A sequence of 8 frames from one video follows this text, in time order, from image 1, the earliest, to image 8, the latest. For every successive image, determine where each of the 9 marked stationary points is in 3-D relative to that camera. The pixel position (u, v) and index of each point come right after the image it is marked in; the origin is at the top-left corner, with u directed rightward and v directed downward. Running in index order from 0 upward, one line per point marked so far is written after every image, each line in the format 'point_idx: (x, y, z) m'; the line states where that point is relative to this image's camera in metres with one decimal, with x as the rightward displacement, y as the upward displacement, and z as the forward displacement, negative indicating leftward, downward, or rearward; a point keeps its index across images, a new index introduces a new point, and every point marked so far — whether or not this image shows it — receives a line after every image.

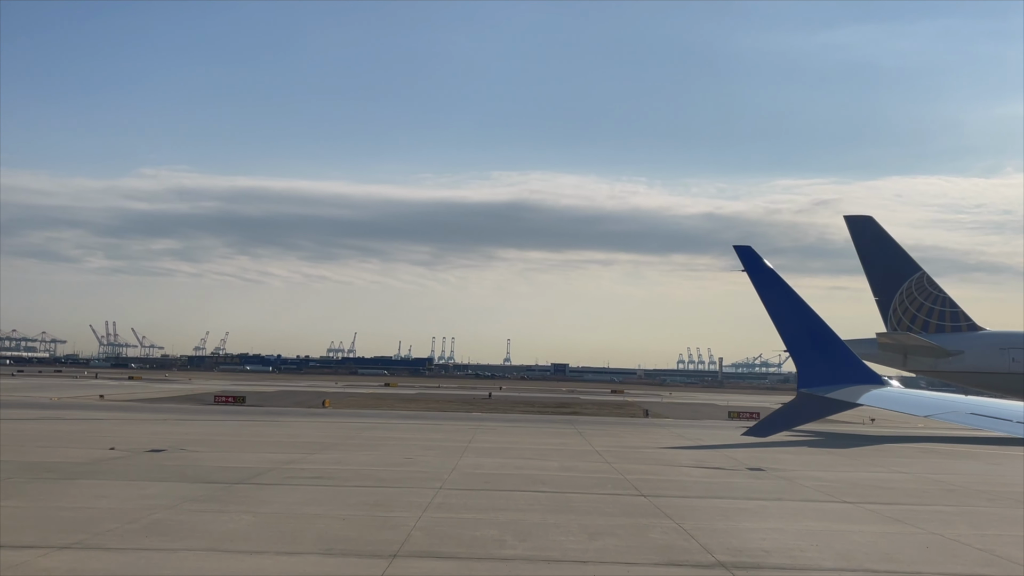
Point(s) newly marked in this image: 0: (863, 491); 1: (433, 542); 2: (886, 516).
0: (+7.3, -4.3, +15.6) m
1: (-1.0, -3.2, +9.2) m
2: (+6.2, -3.8, +12.3) m
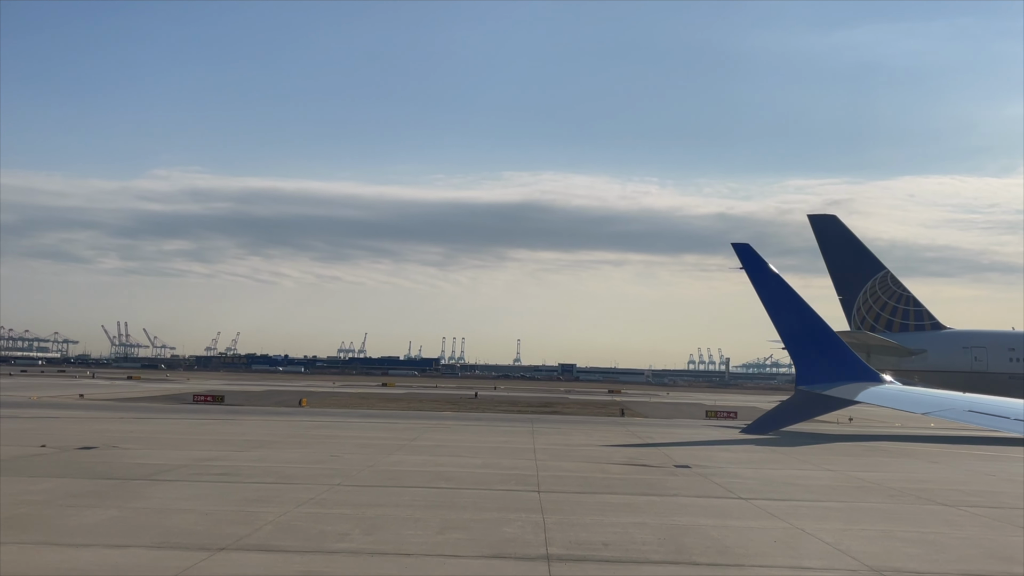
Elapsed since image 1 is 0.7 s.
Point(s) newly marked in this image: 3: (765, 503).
0: (+5.3, -4.2, +15.6) m
1: (-3.0, -3.1, +9.3) m
2: (+4.2, -3.7, +12.3) m
3: (+4.5, -3.8, +13.2) m
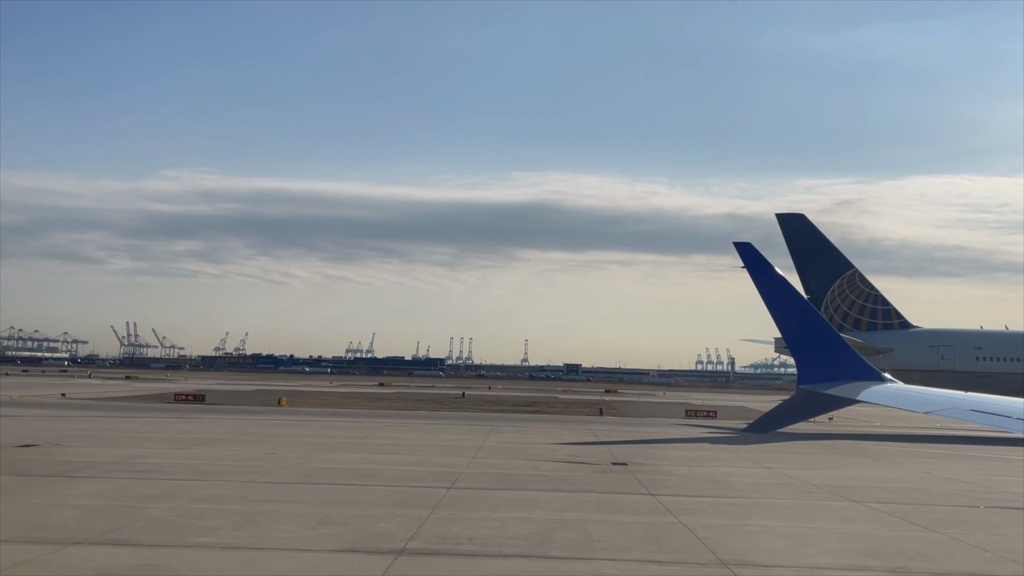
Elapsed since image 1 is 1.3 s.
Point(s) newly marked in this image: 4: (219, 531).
0: (+3.6, -4.1, +15.6) m
1: (-4.7, -3.1, +9.3) m
2: (+2.5, -3.6, +12.3) m
3: (+2.8, -3.8, +13.2) m
4: (-3.7, -3.1, +9.4) m
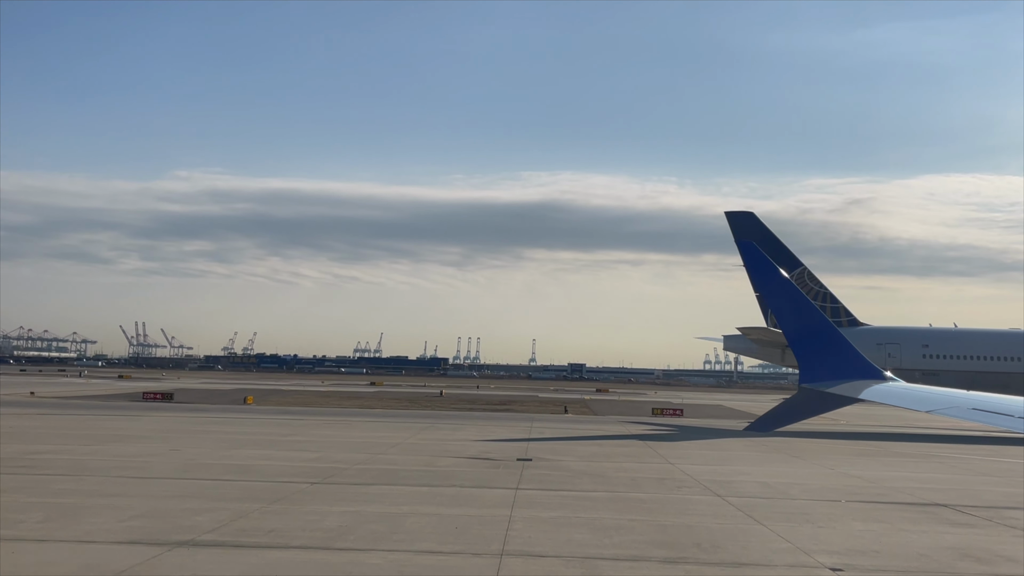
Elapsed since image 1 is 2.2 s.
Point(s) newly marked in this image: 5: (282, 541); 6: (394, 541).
0: (+1.2, -4.0, +15.6) m
1: (-7.2, -3.0, +9.4) m
2: (0.0, -3.6, +12.4) m
3: (+0.3, -3.7, +13.2) m
4: (-6.2, -3.0, +9.4) m
5: (-2.7, -3.0, +8.8) m
6: (-1.4, -3.1, +8.9) m
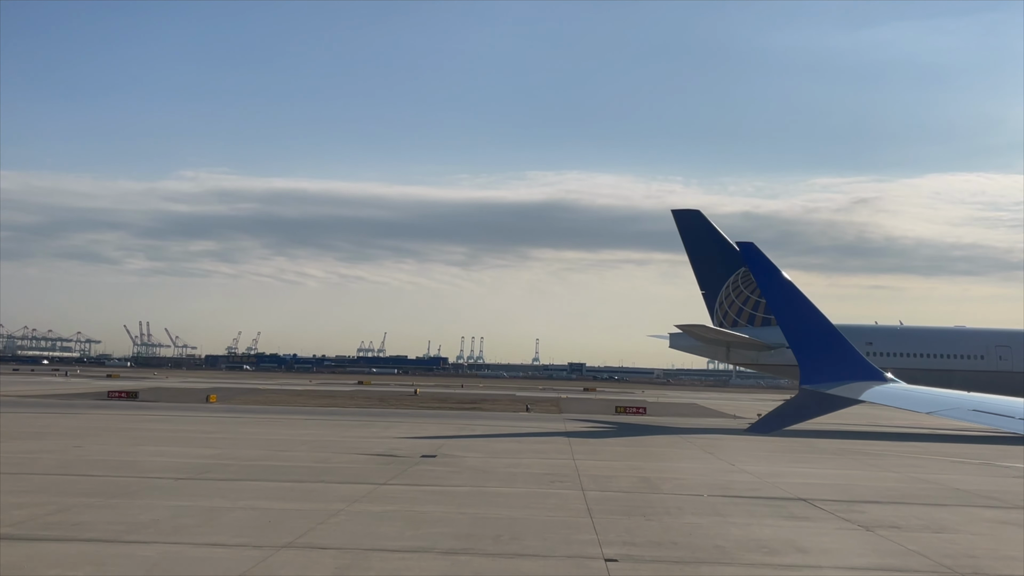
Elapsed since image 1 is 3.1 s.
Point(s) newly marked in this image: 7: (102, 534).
0: (-1.3, -4.0, +15.7) m
1: (-9.6, -2.9, +9.4) m
2: (-2.4, -3.5, +12.4) m
3: (-2.2, -3.6, +13.2) m
4: (-8.7, -2.9, +9.5) m
5: (-5.2, -2.9, +8.8) m
6: (-3.9, -3.0, +9.0) m
7: (-4.9, -2.9, +8.9) m
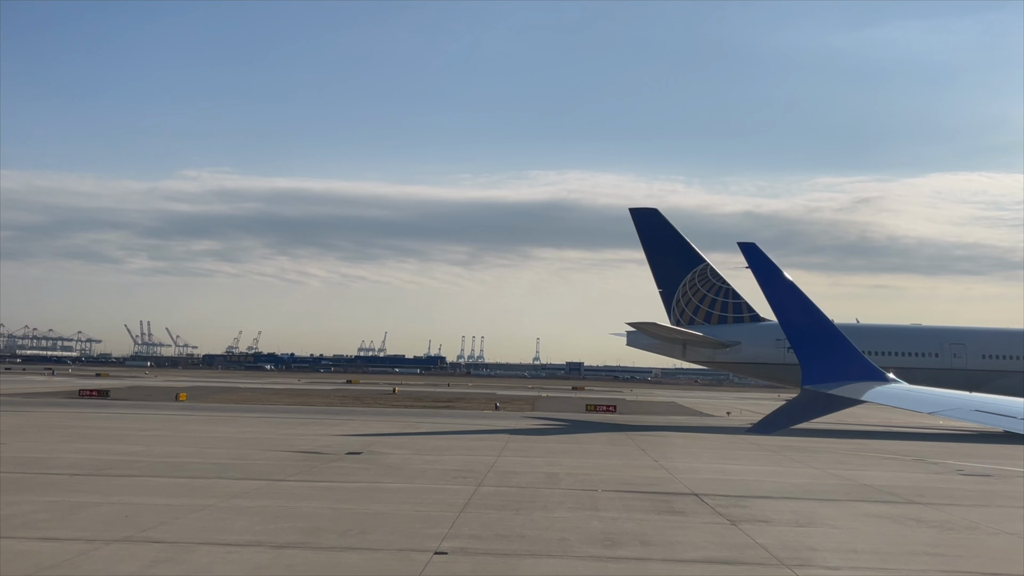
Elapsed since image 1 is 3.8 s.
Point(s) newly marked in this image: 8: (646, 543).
0: (-3.3, -3.9, +15.7) m
1: (-11.5, -2.8, +9.4) m
2: (-4.4, -3.4, +12.4) m
3: (-4.1, -3.5, +13.3) m
4: (-10.6, -2.9, +9.4) m
5: (-7.1, -2.9, +8.8) m
6: (-5.8, -2.9, +9.0) m
7: (-6.8, -2.9, +8.9) m
8: (+1.7, -3.1, +9.2) m
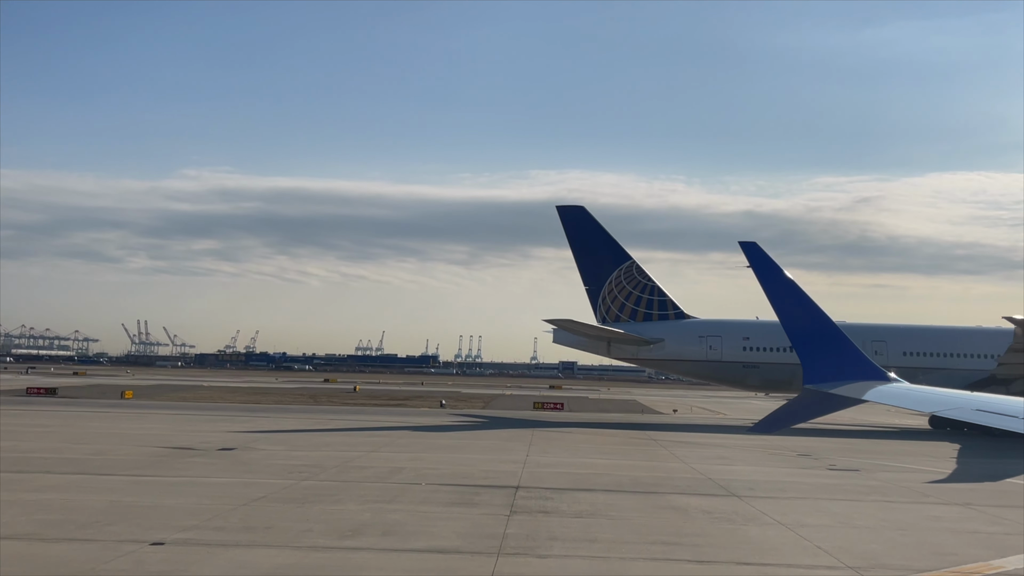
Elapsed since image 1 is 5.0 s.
0: (-6.5, -3.8, +15.8) m
1: (-14.7, -2.7, +9.3) m
2: (-7.6, -3.3, +12.5) m
3: (-7.3, -3.4, +13.3) m
4: (-13.7, -2.8, +9.4) m
5: (-10.2, -2.8, +8.8) m
6: (-8.9, -2.8, +9.0) m
7: (-10.0, -2.8, +8.9) m
8: (-1.5, -3.1, +9.3) m
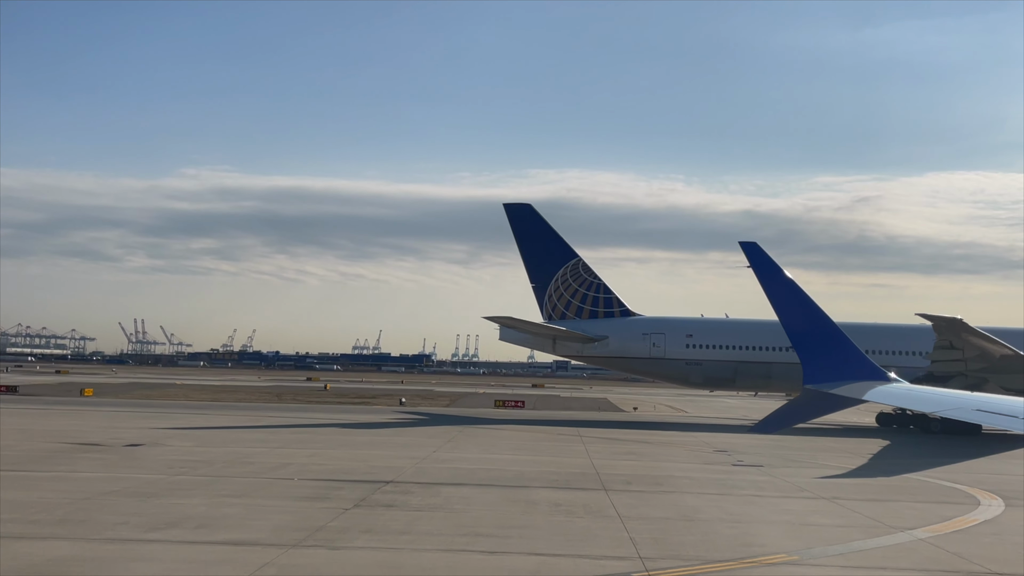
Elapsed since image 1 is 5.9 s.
0: (-8.9, -3.7, +15.8) m
1: (-17.0, -2.6, +9.2) m
2: (-9.9, -3.2, +12.5) m
3: (-9.7, -3.3, +13.3) m
4: (-16.1, -2.7, +9.3) m
5: (-12.5, -2.7, +8.8) m
6: (-11.2, -2.7, +9.0) m
7: (-12.3, -2.7, +8.8) m
8: (-3.8, -3.0, +9.3) m
